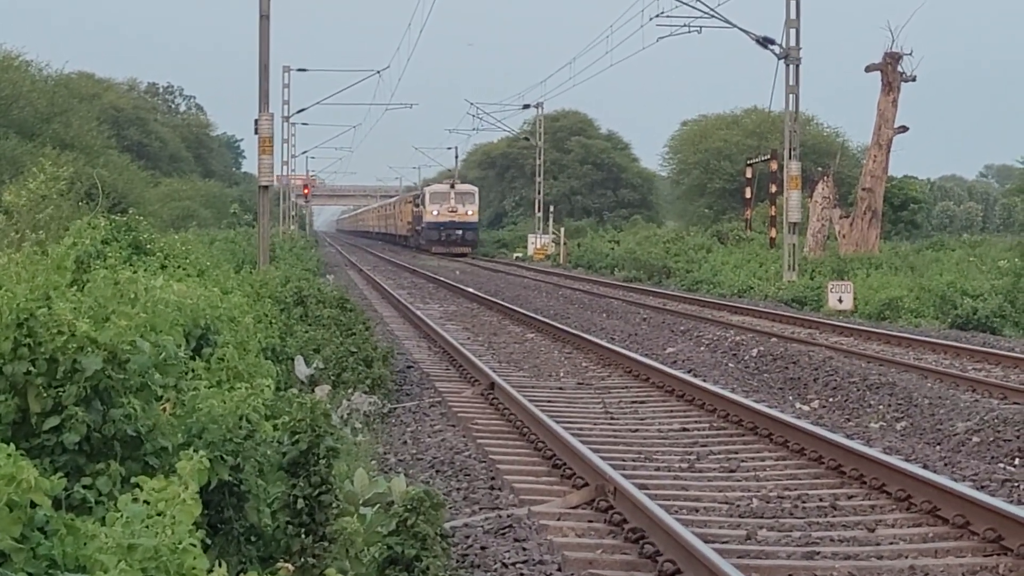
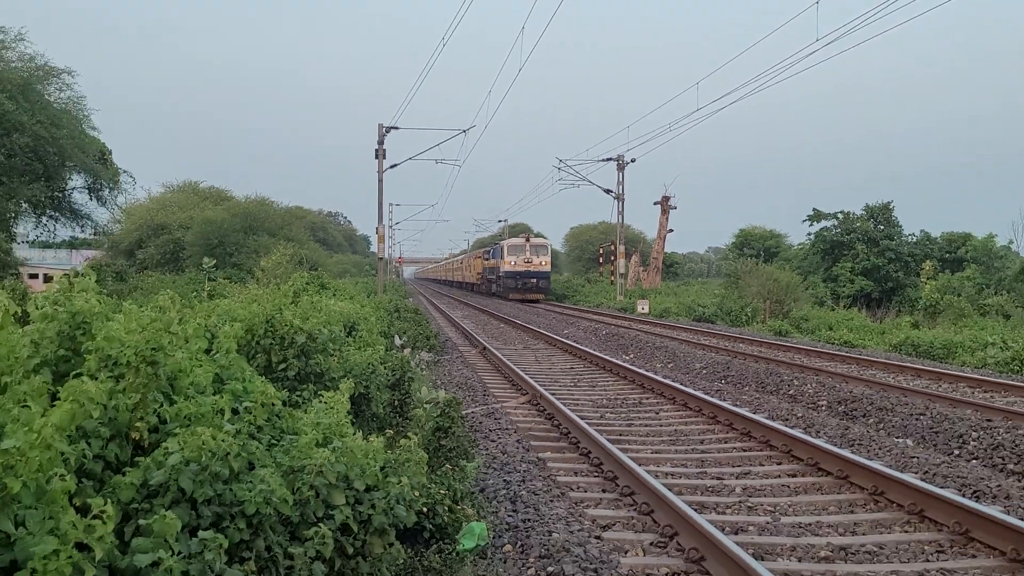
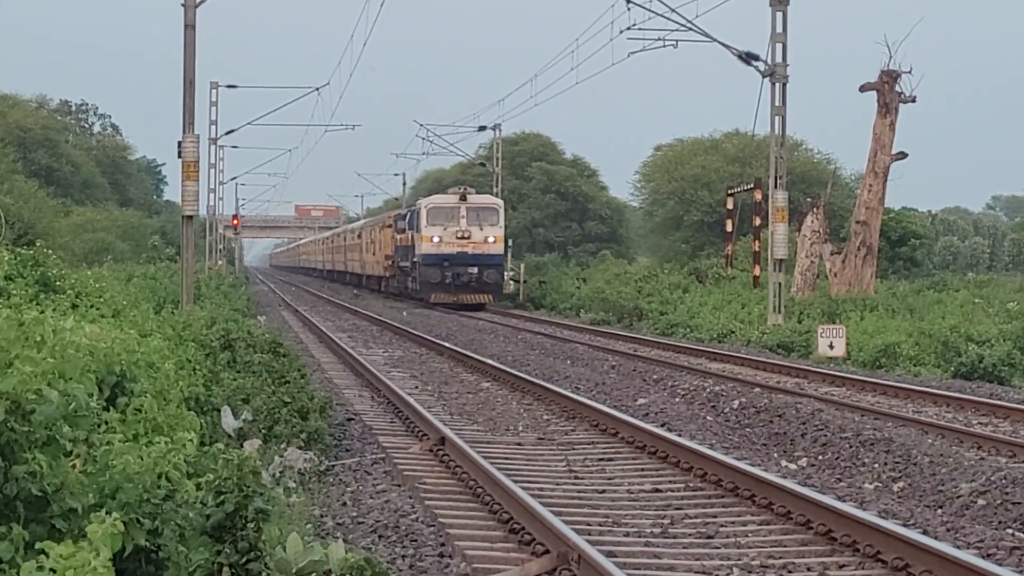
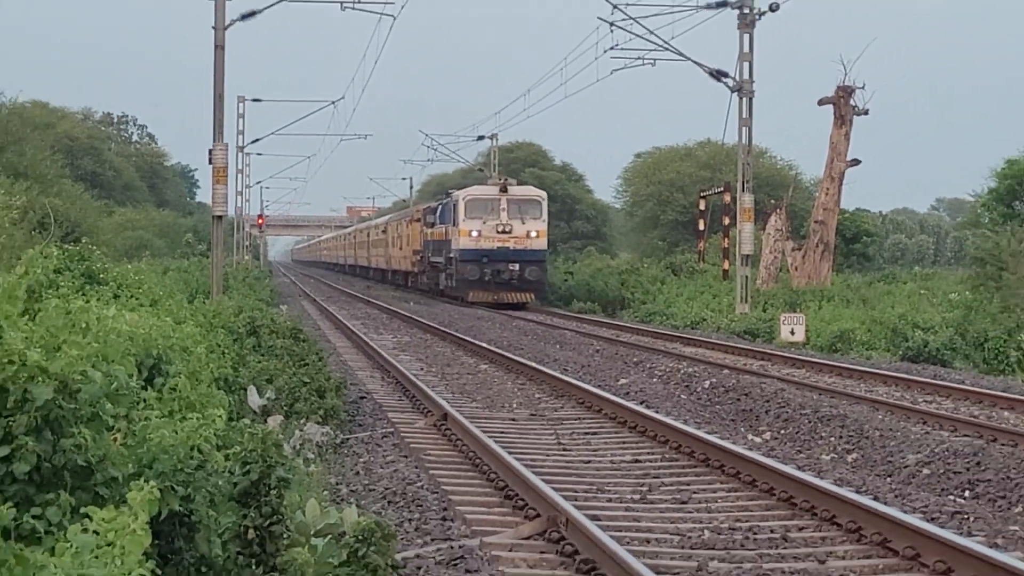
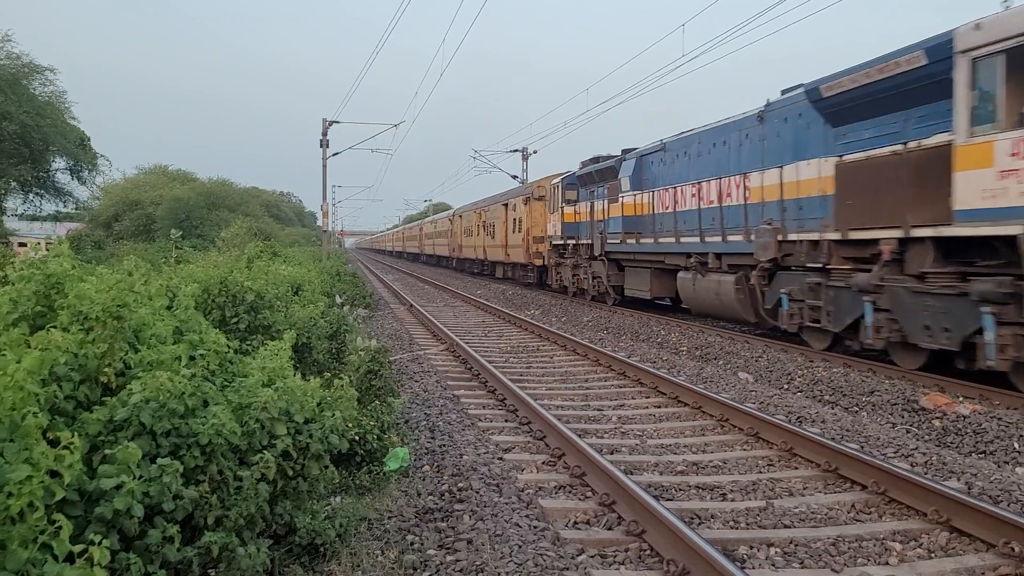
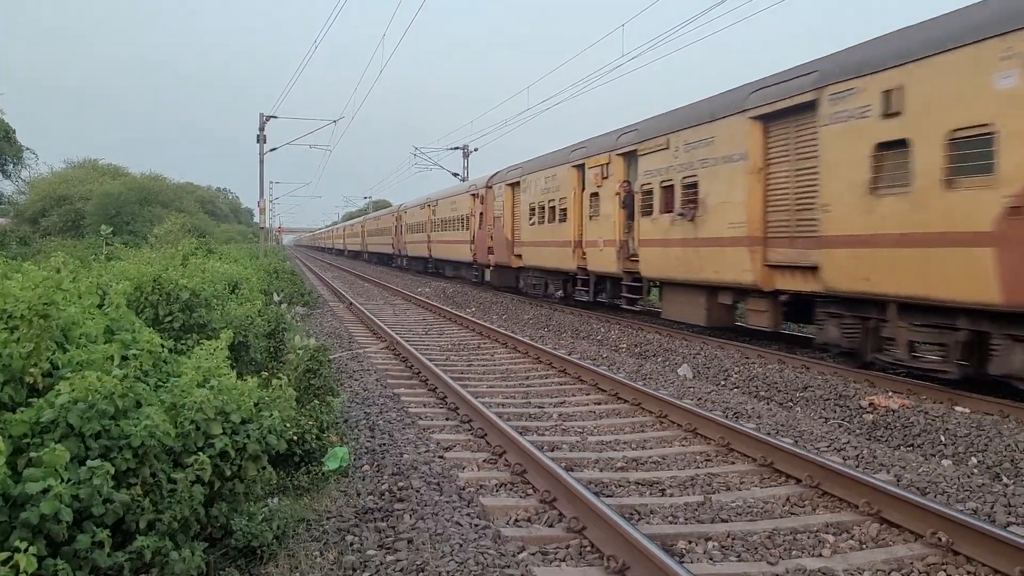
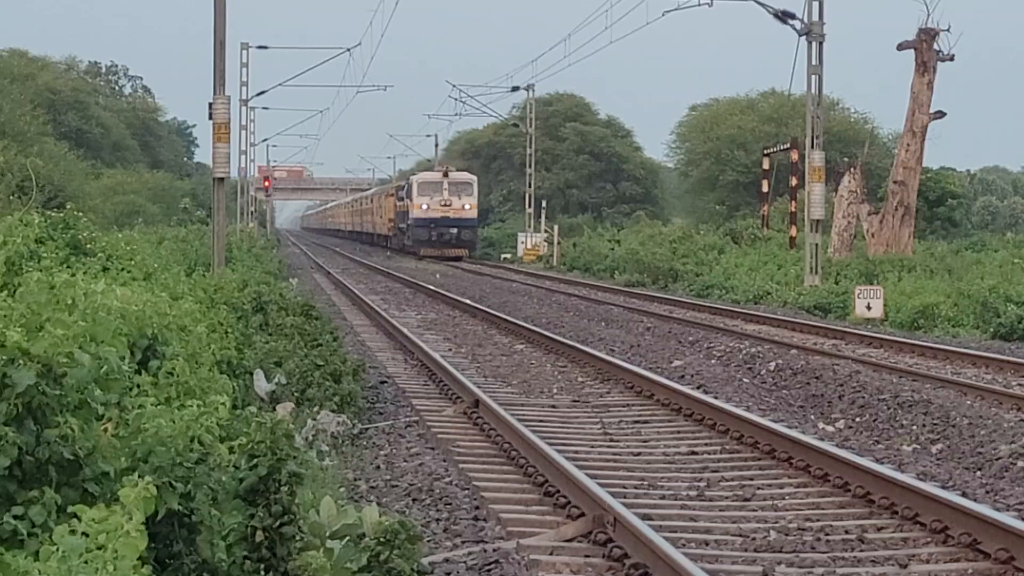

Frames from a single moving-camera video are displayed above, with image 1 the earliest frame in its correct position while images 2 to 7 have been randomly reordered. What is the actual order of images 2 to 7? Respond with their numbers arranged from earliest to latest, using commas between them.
7, 3, 4, 2, 5, 6
